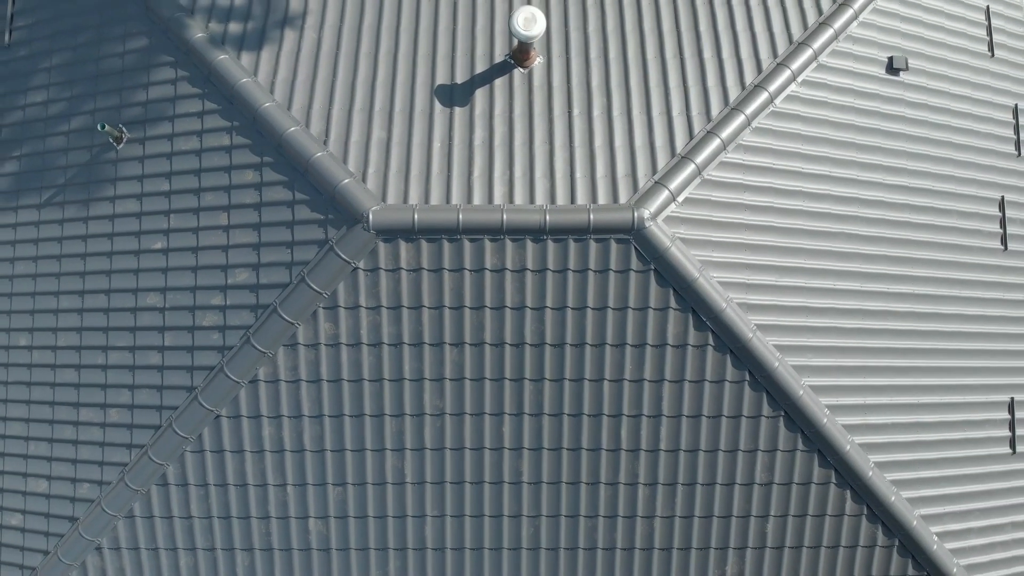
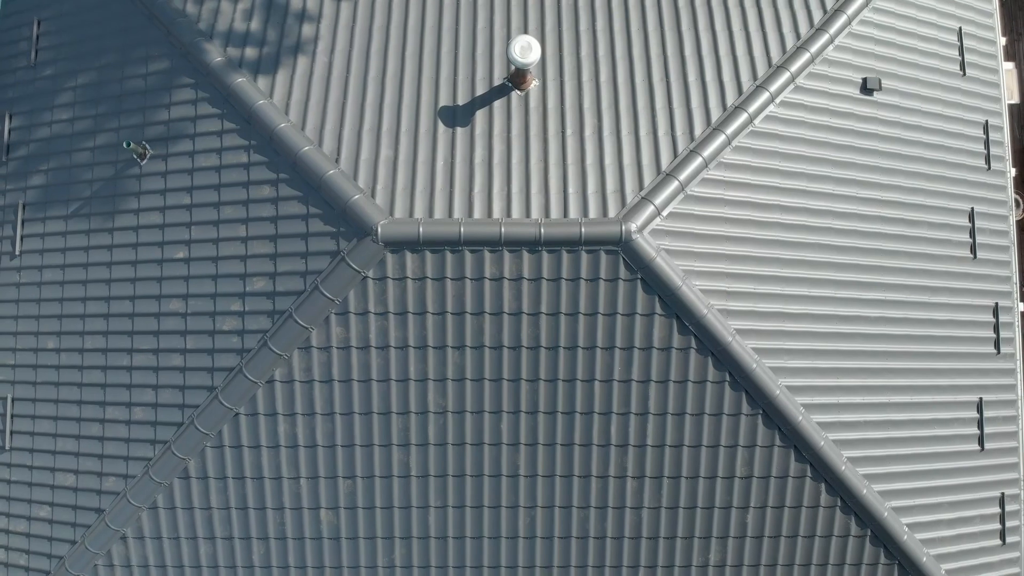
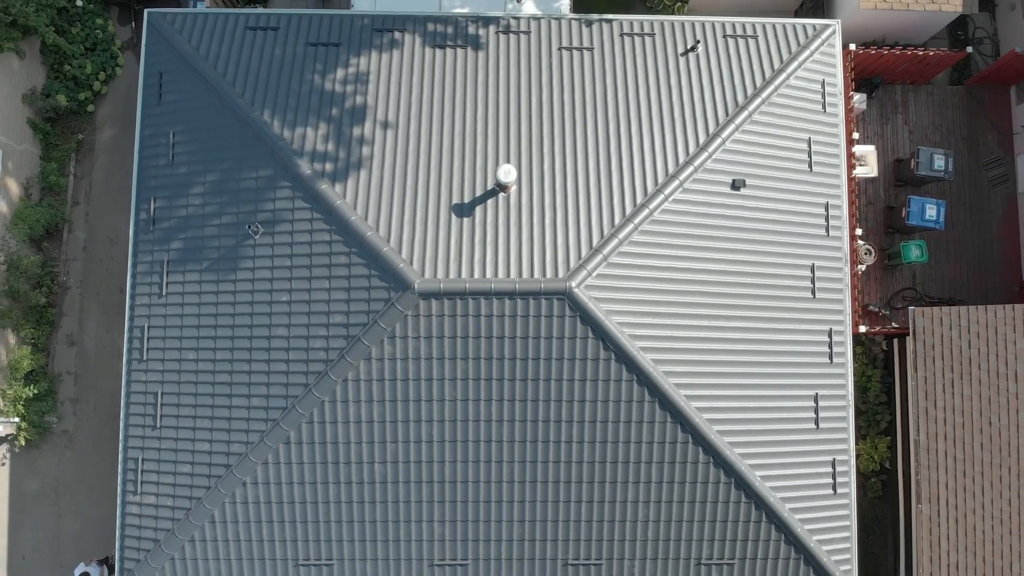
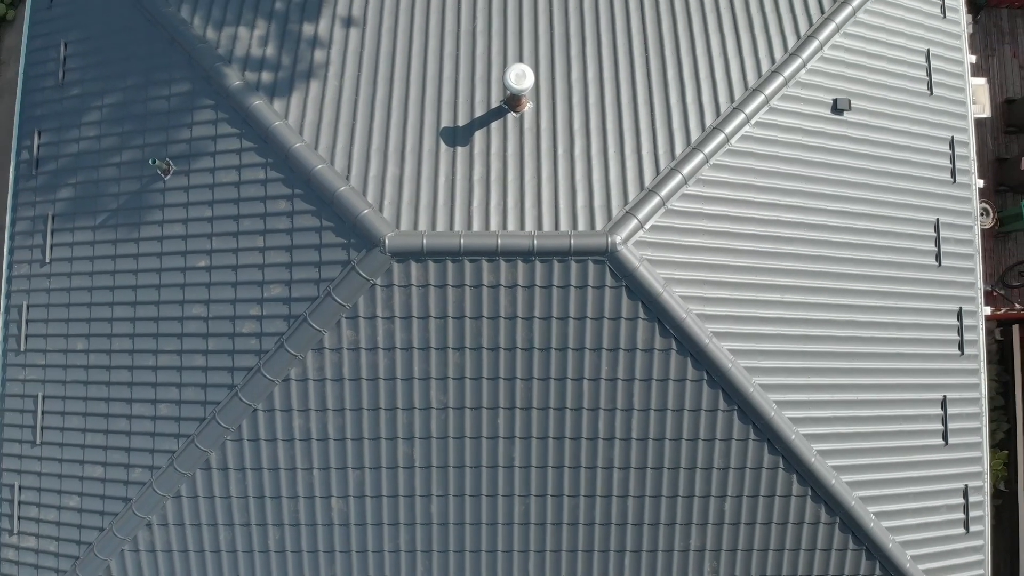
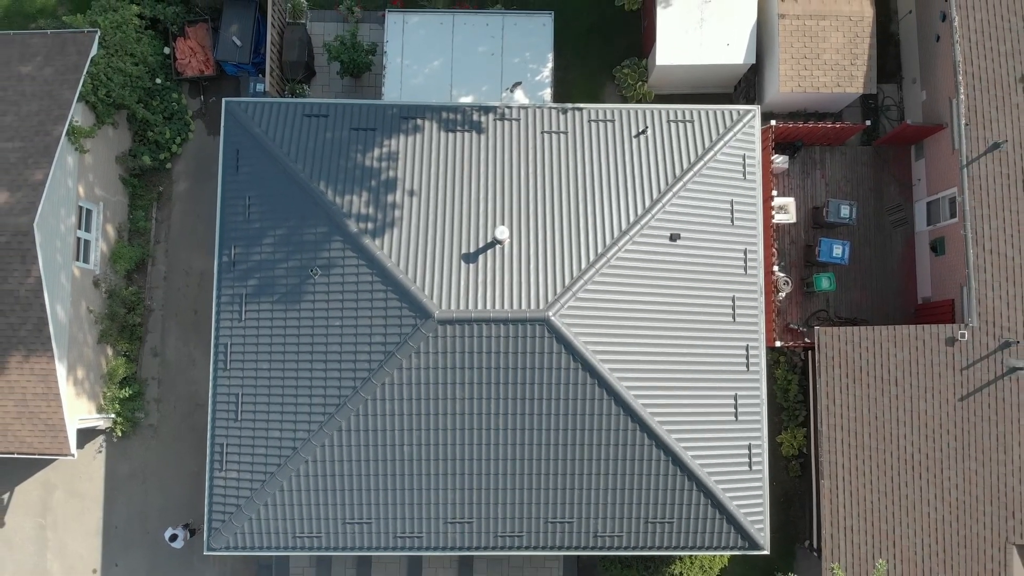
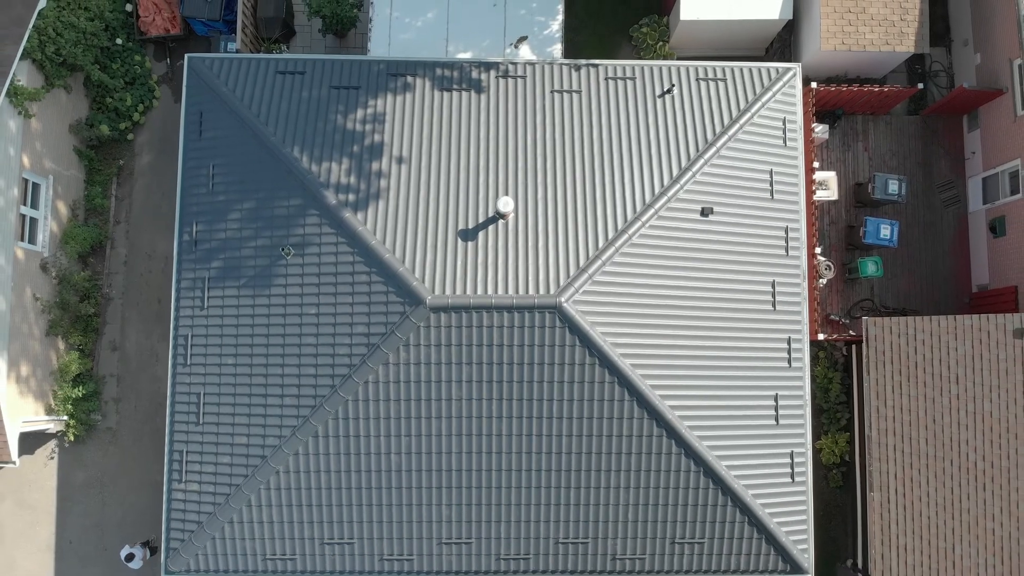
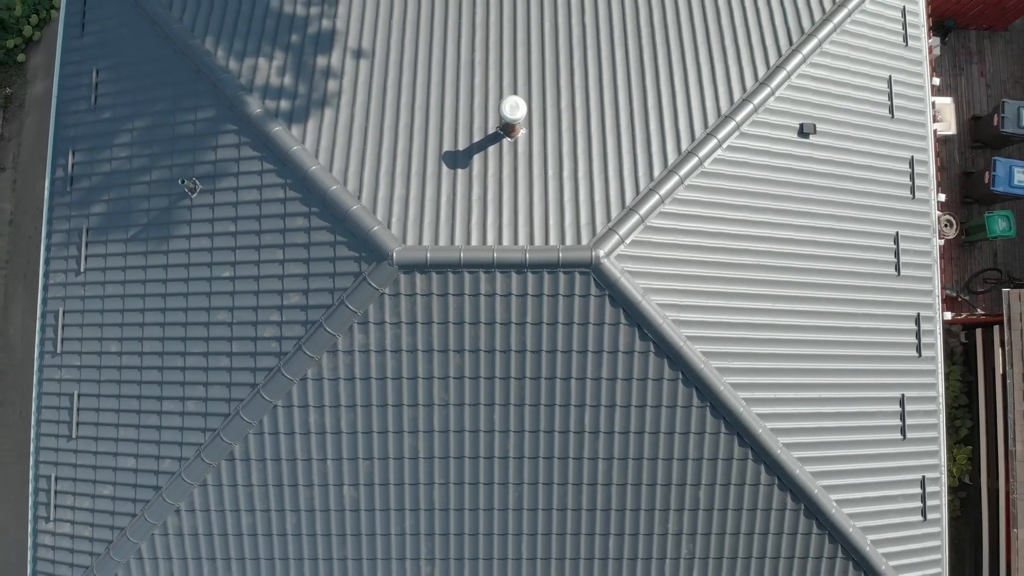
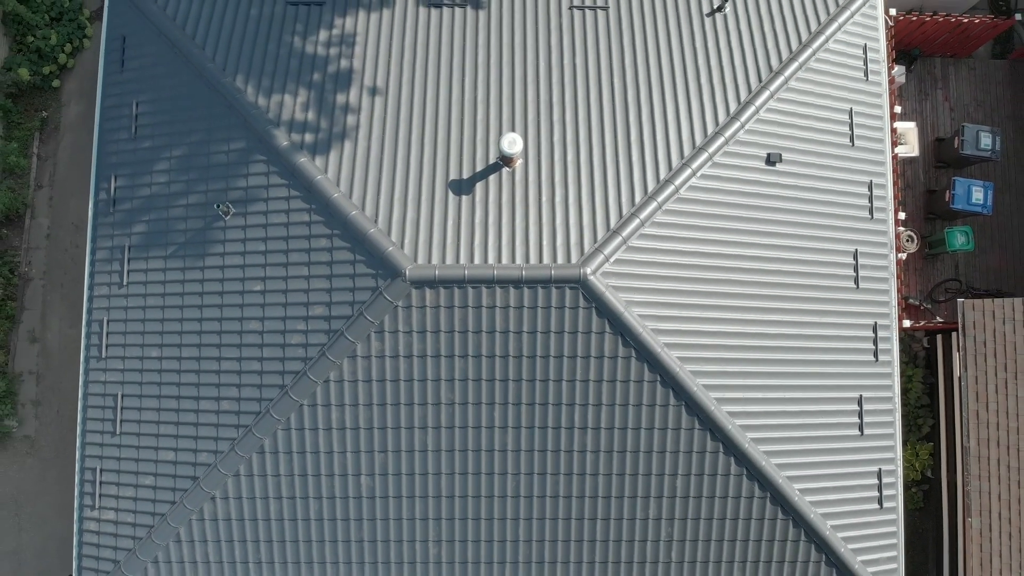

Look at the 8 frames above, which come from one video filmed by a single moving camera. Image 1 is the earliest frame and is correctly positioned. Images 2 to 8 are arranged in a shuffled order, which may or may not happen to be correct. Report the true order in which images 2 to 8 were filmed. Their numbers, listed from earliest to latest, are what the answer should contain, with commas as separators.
2, 4, 7, 8, 3, 6, 5
